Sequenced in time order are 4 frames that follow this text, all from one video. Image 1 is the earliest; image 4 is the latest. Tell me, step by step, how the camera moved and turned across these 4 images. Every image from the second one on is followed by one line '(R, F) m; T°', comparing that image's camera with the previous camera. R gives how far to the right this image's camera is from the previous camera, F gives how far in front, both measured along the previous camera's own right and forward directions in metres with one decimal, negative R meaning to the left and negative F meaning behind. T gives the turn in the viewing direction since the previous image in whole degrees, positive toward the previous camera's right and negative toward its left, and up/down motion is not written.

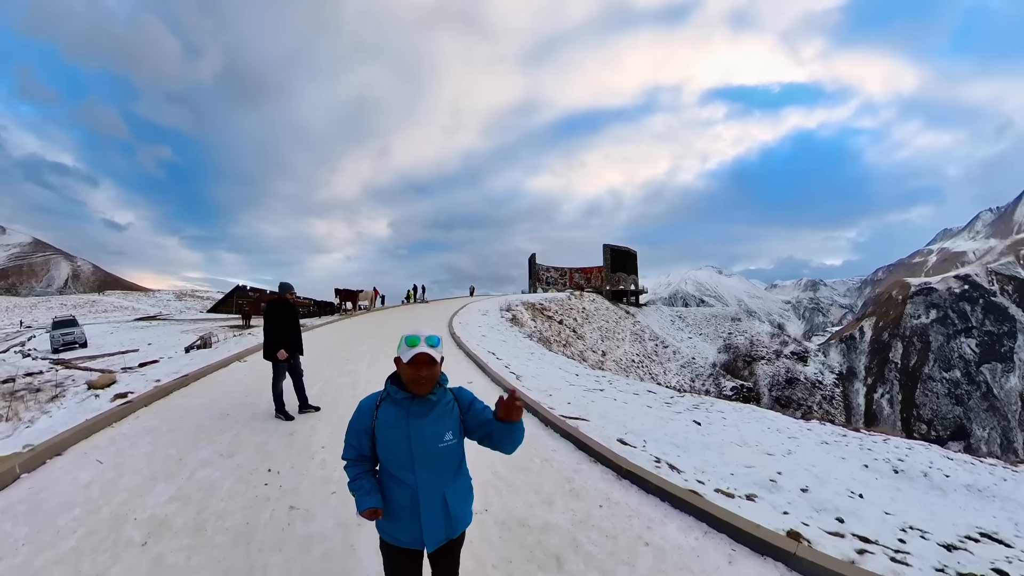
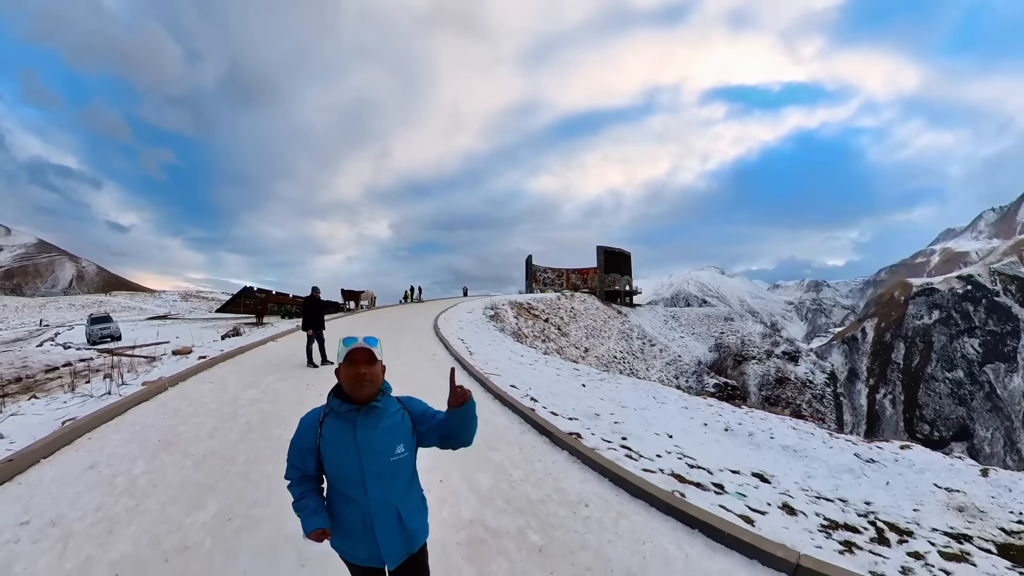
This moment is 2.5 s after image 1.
(+1.3, +0.1) m; 0°
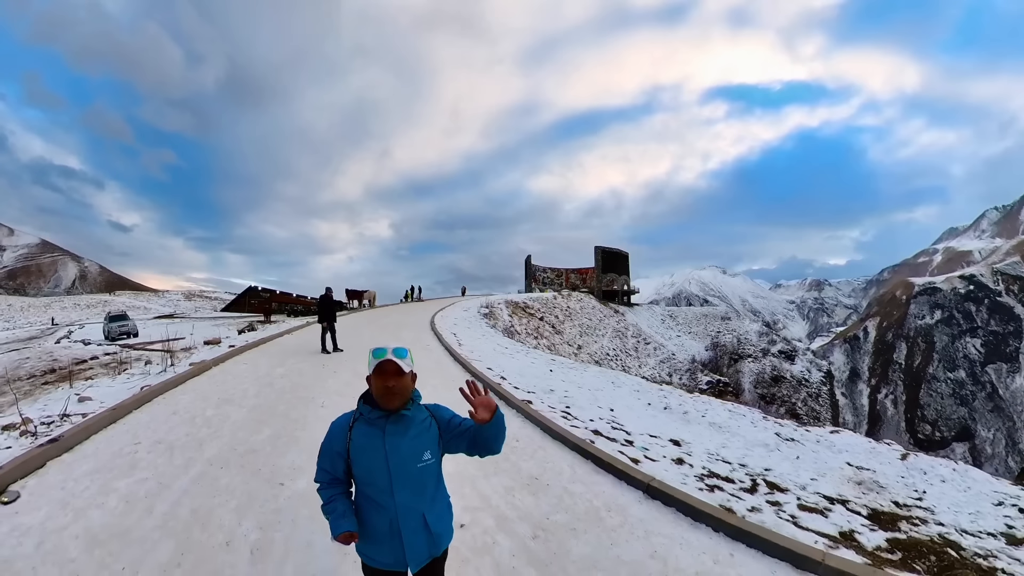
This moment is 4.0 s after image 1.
(+0.6, 0.0) m; 0°
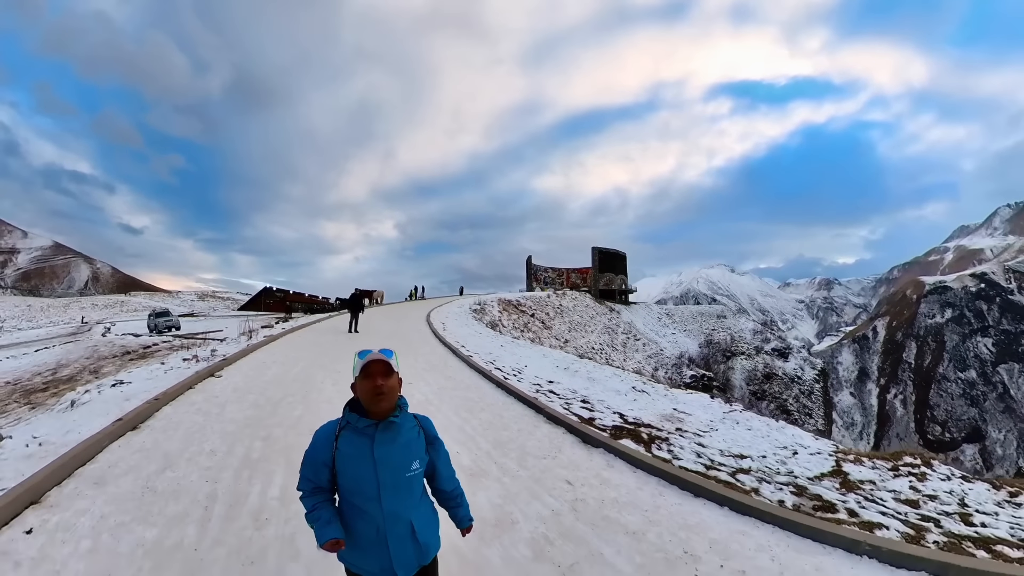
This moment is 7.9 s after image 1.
(+1.5, -0.1) m; -1°
